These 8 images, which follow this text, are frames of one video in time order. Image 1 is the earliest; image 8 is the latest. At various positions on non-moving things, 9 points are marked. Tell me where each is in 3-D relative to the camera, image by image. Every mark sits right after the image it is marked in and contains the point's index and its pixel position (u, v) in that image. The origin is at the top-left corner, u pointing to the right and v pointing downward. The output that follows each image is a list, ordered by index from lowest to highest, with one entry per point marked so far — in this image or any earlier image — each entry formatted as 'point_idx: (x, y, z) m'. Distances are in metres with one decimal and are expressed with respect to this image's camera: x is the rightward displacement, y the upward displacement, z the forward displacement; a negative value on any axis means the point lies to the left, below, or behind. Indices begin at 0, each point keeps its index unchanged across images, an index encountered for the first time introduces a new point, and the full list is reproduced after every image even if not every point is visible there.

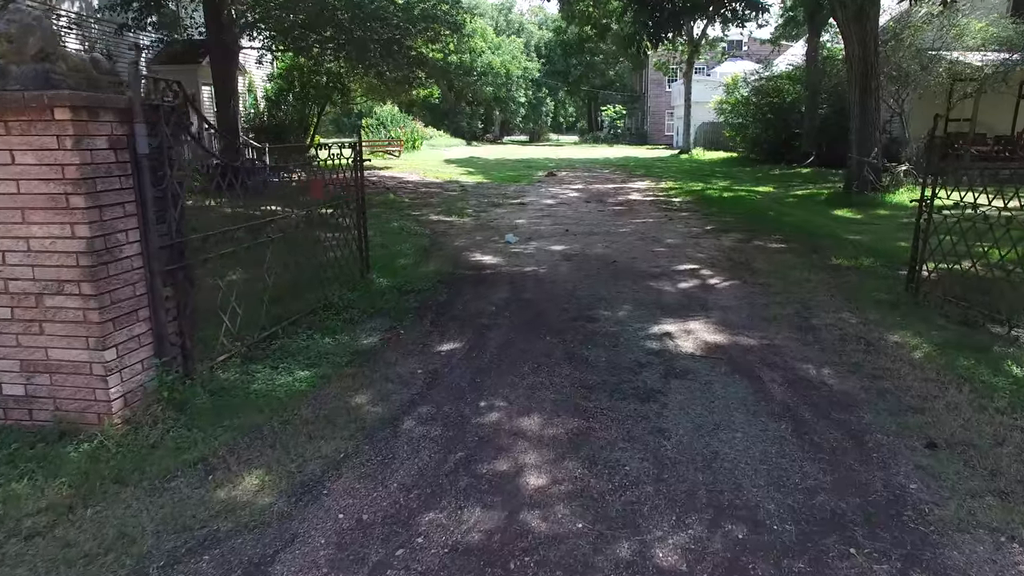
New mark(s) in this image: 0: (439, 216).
0: (-1.2, +1.2, +11.2) m
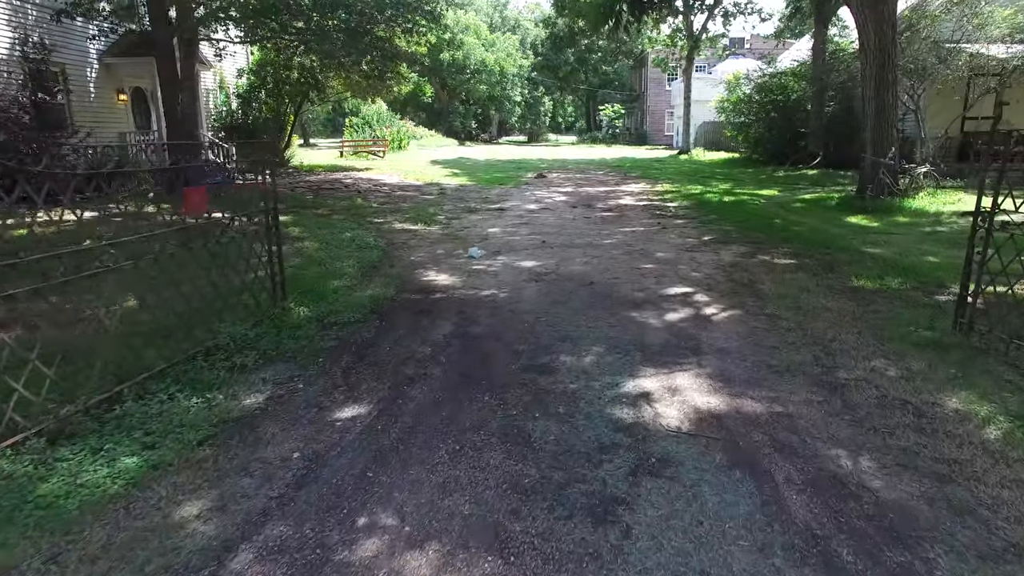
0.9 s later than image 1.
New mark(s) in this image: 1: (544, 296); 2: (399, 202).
0: (-1.6, +1.0, +10.0) m
1: (+0.3, -0.1, +5.7) m
2: (-2.1, +1.6, +12.5) m
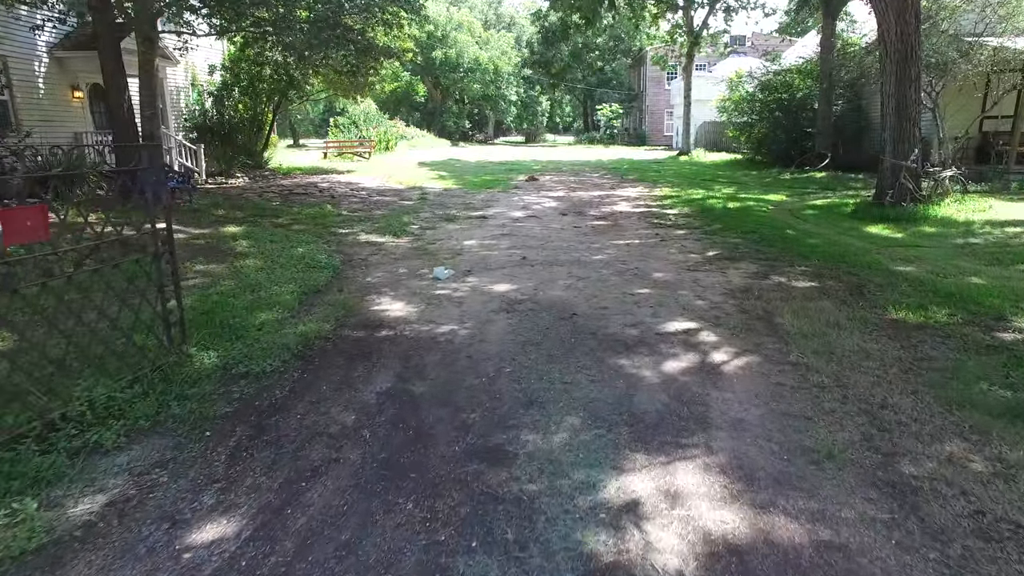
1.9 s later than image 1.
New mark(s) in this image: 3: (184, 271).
0: (-1.9, +0.7, +8.9) m
1: (0.0, -0.3, +4.7) m
2: (-2.4, +1.4, +11.4) m
3: (-3.1, +0.2, +6.2) m
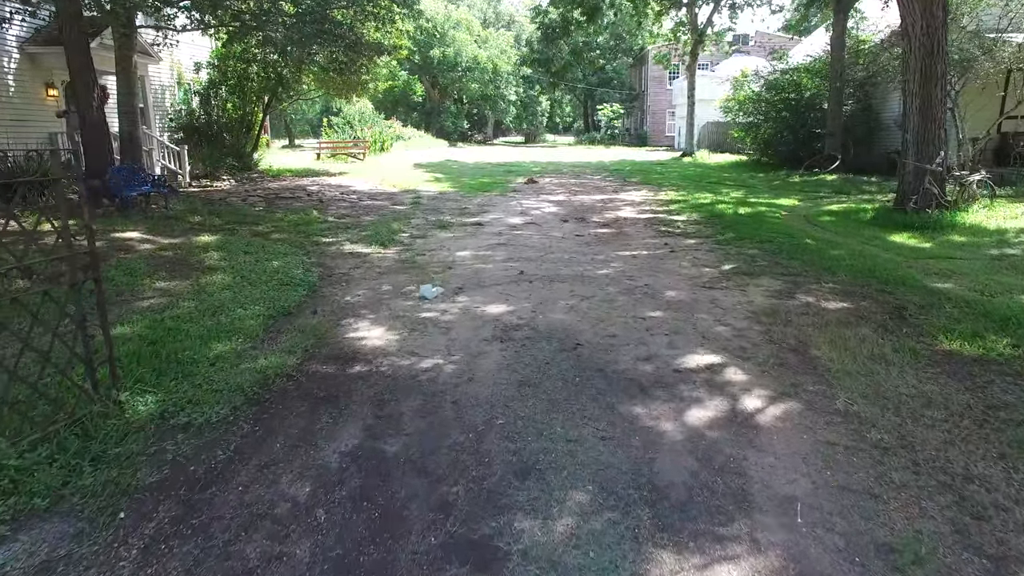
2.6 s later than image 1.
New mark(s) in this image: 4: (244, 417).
0: (-1.9, +0.6, +8.3) m
1: (0.0, -0.5, +4.0) m
2: (-2.4, +1.2, +10.7) m
3: (-3.1, 0.0, +5.5) m
4: (-1.4, -0.7, +3.4) m
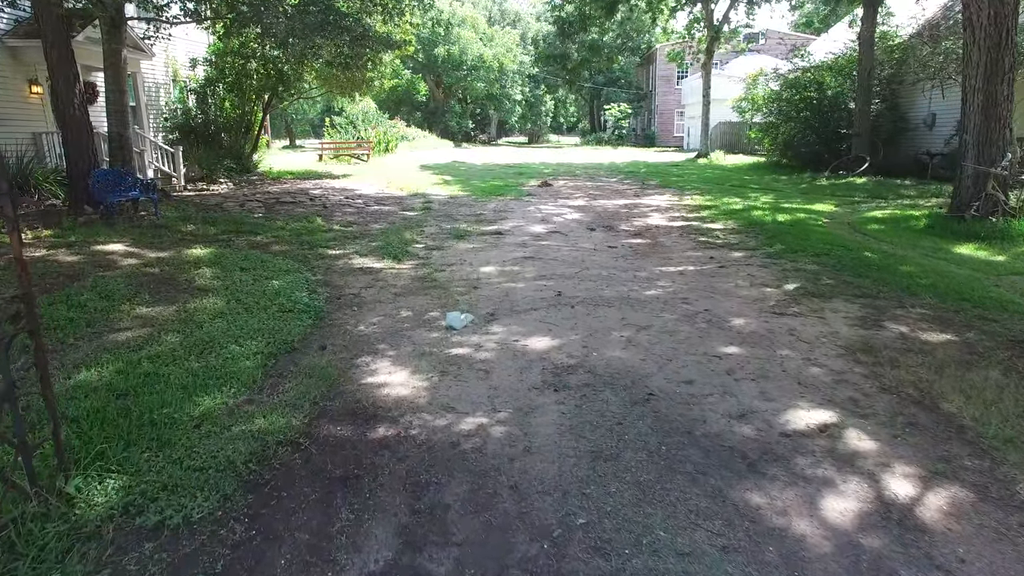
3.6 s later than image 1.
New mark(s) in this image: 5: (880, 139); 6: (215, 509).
0: (-1.6, +0.4, +7.4) m
1: (+0.3, -0.7, +3.1) m
2: (-2.1, +1.0, +9.9) m
3: (-2.8, -0.2, +4.7) m
4: (-1.1, -0.9, +2.6) m
5: (+10.0, +4.0, +18.1) m
6: (-1.2, -0.9, +2.6) m
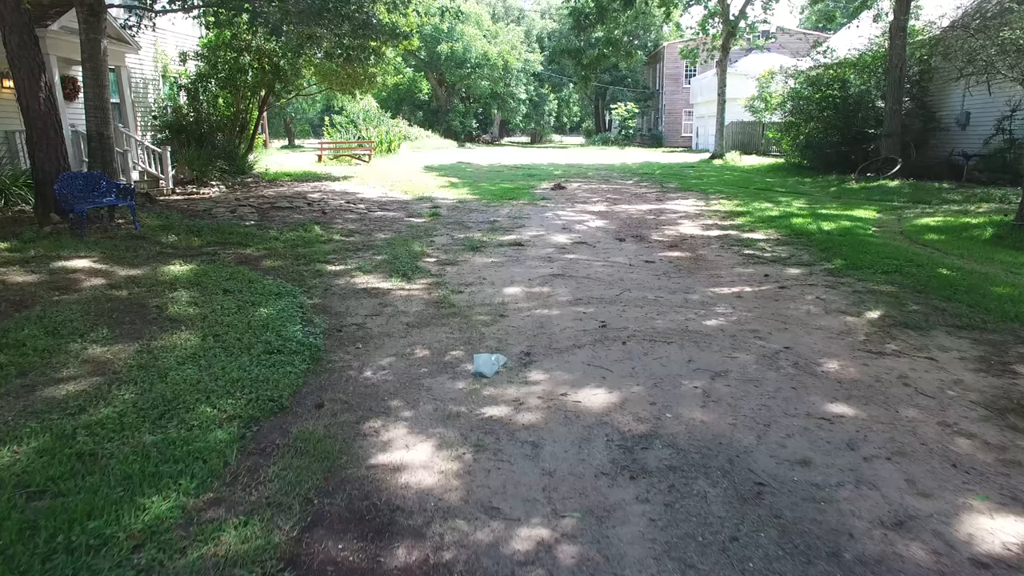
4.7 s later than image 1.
0: (-1.4, +0.1, +6.5) m
1: (+0.6, -0.9, +2.2) m
2: (-1.9, +0.8, +8.9) m
3: (-2.5, -0.4, +3.7) m
4: (-0.8, -1.1, +1.6) m
5: (+10.3, +3.8, +17.1) m
6: (-0.9, -1.1, +1.6) m
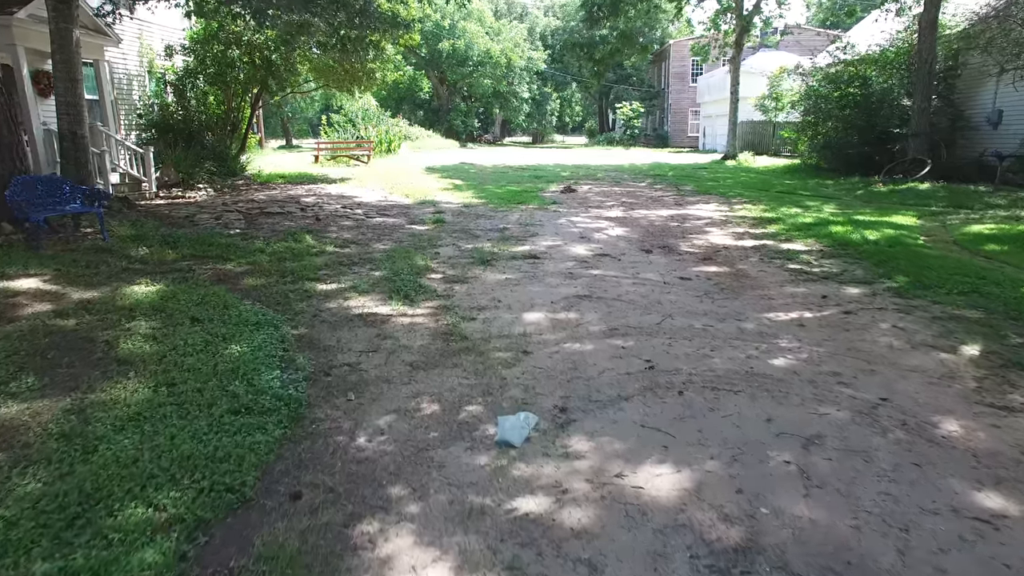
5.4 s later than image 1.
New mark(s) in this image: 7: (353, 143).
0: (-1.2, 0.0, +5.6) m
1: (+0.7, -1.1, +1.3) m
2: (-1.7, +0.6, +8.0) m
3: (-2.4, -0.6, +2.9) m
4: (-0.7, -1.3, +0.8) m
5: (+10.4, +3.6, +16.3) m
6: (-0.7, -1.3, +0.8) m
7: (-4.8, +4.4, +19.9) m
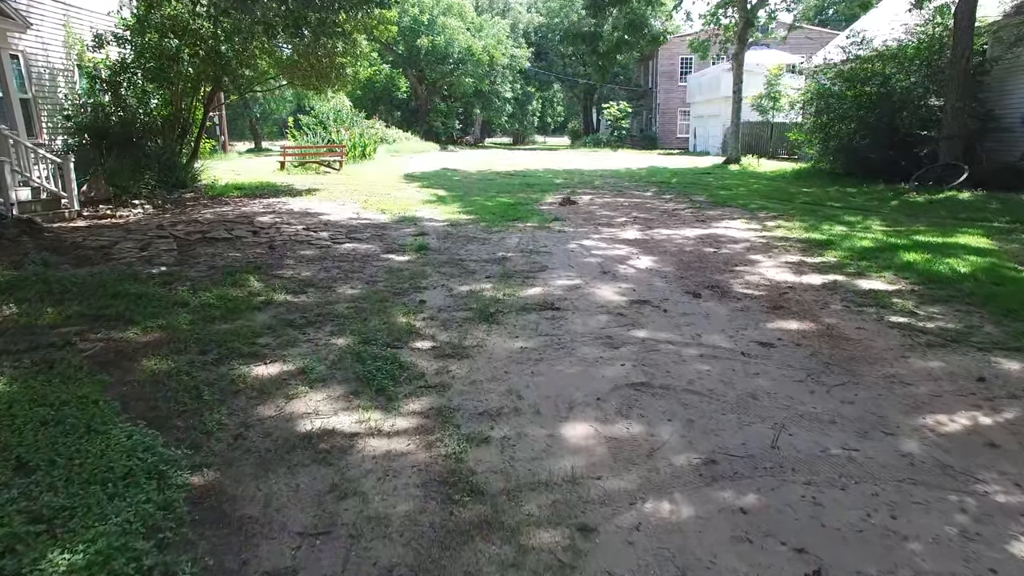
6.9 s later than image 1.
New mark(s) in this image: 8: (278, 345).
0: (-1.0, -0.6, +3.8) m
1: (+1.0, -1.6, -0.4) m
2: (-1.7, +0.1, +6.2) m
3: (-2.1, -1.1, +1.0) m
4: (-0.4, -1.8, -1.0) m
5: (+10.2, +3.2, +14.8) m
6: (-0.4, -1.8, -1.0) m
7: (-5.1, +3.8, +18.0) m
8: (-1.5, -0.4, +4.4) m
